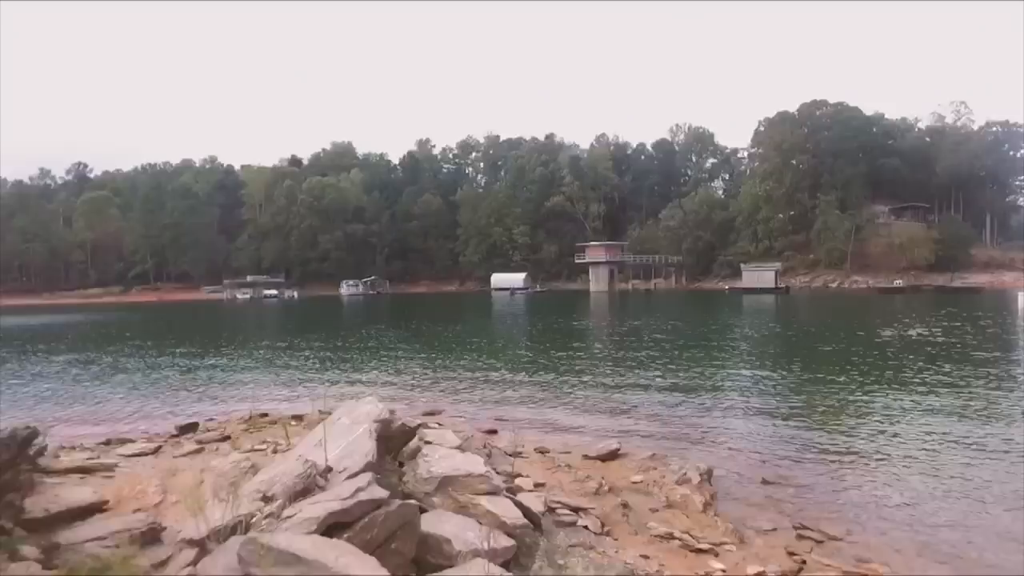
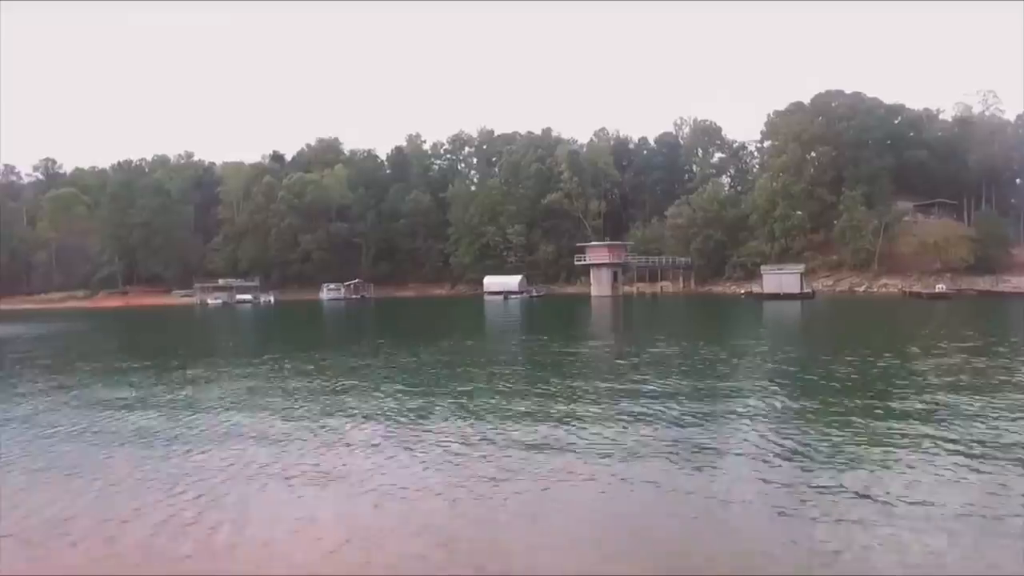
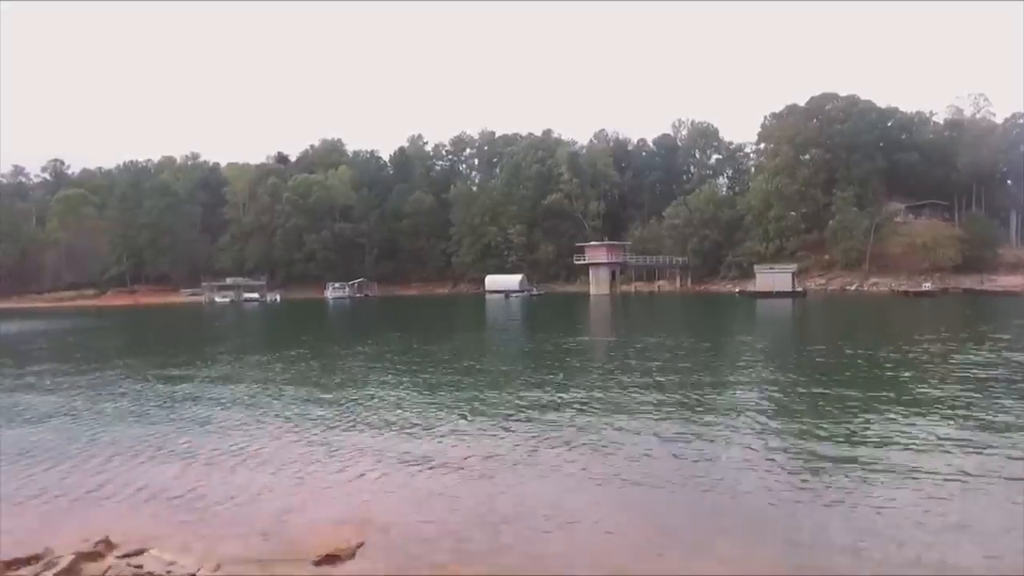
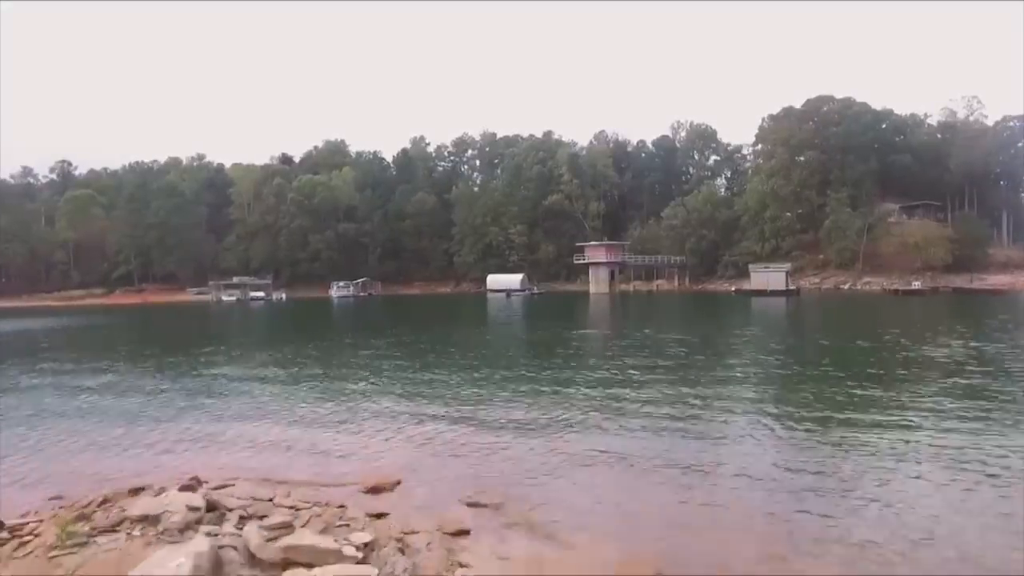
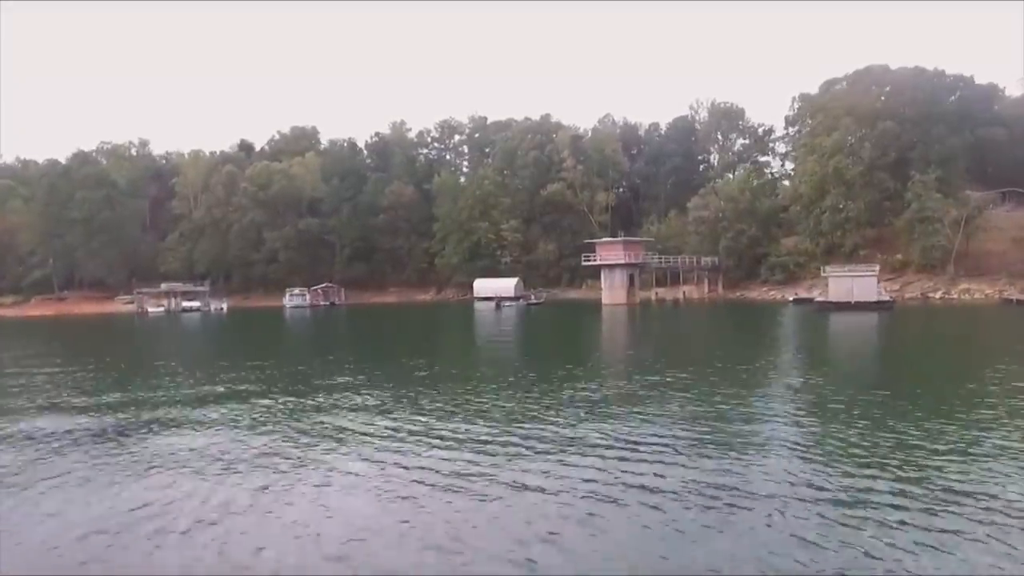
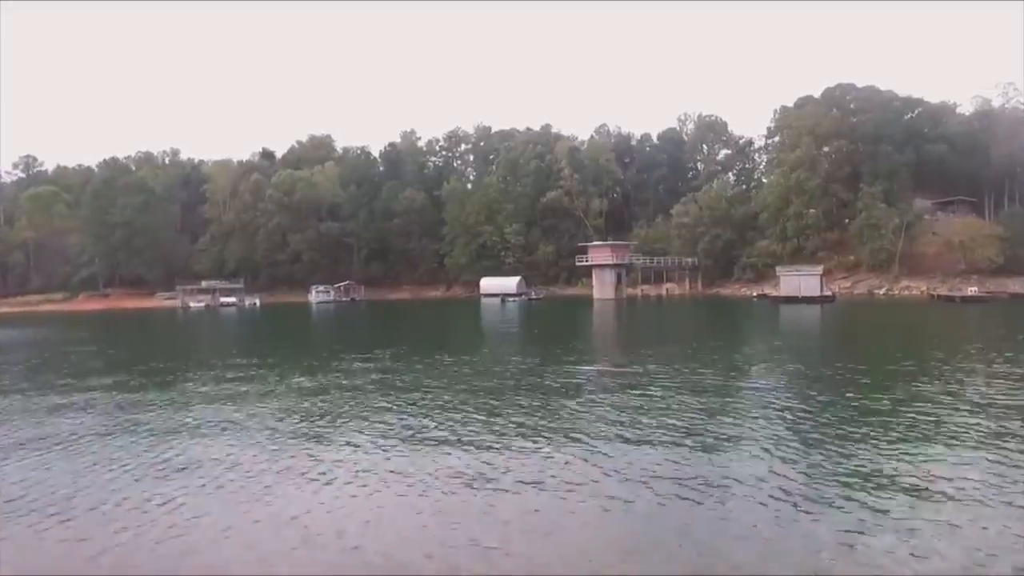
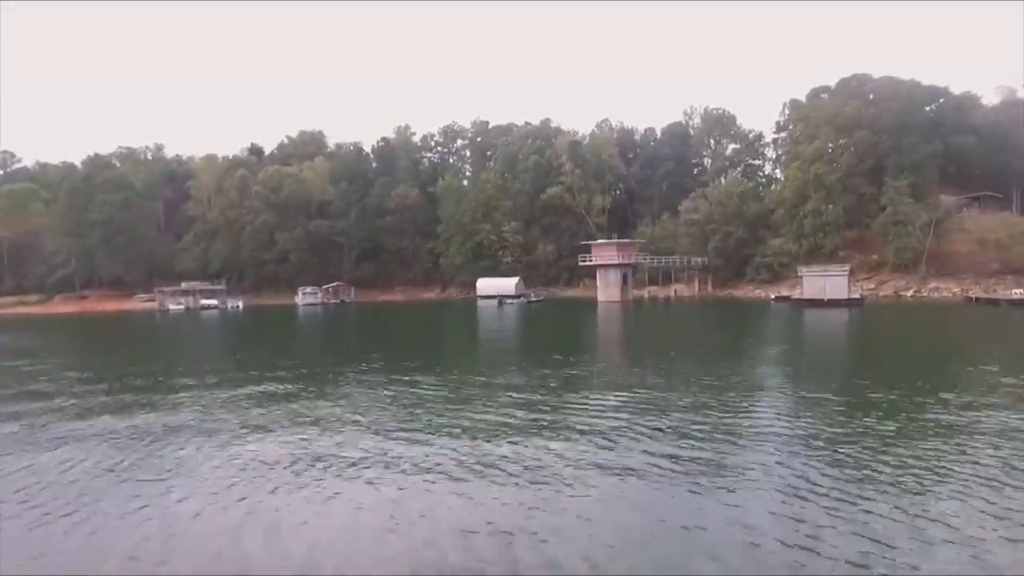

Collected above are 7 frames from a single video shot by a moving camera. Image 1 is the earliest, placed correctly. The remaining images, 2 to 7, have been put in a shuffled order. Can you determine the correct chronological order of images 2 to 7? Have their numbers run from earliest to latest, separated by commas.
4, 3, 2, 6, 7, 5
